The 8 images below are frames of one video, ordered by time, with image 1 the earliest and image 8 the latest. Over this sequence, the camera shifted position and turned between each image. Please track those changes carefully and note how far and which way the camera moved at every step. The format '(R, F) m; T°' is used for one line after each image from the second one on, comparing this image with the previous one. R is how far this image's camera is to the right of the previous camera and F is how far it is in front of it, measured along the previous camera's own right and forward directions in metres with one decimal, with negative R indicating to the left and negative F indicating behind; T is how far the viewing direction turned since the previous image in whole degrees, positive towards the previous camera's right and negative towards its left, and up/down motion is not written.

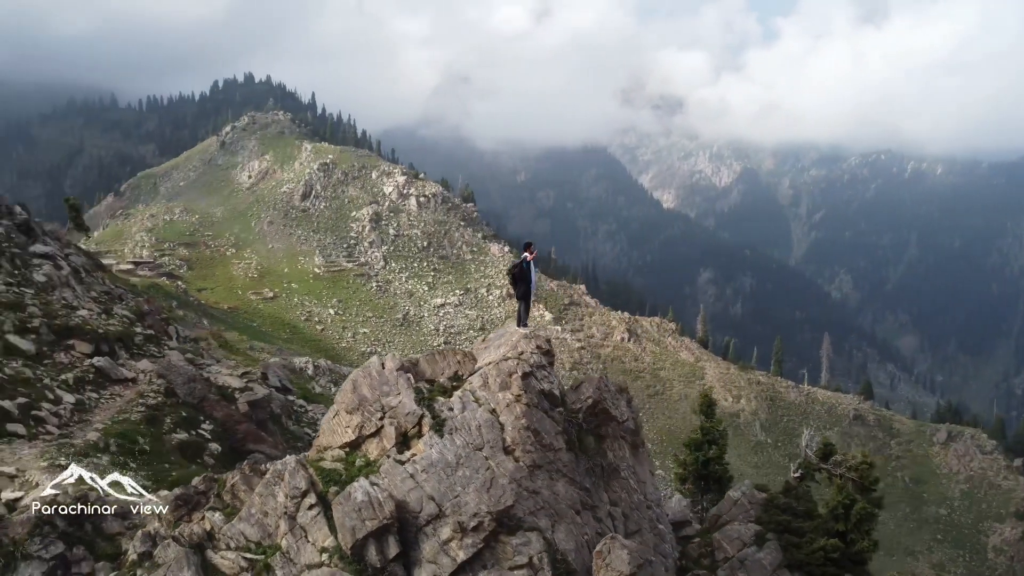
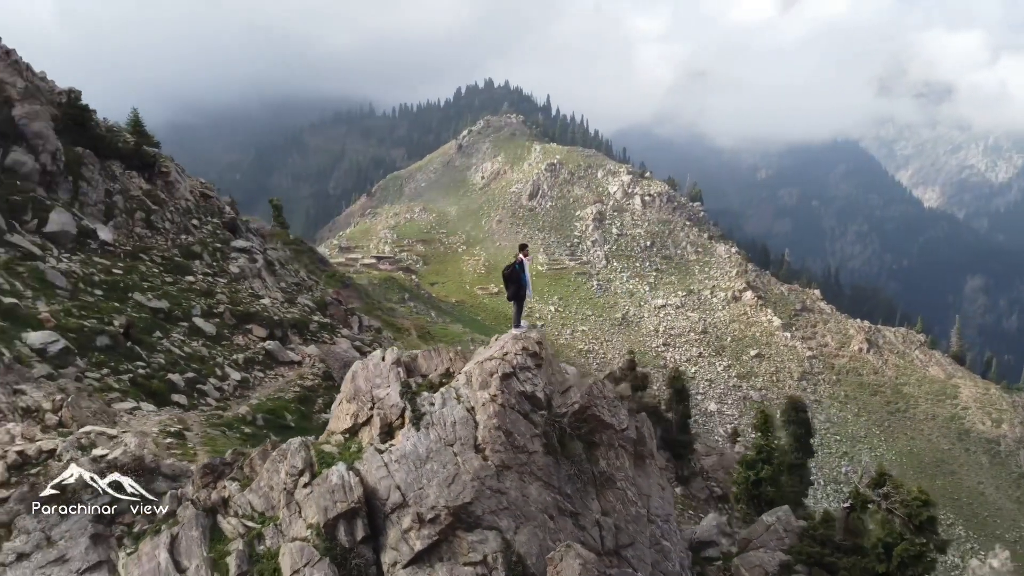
(+2.5, +0.3) m; -16°
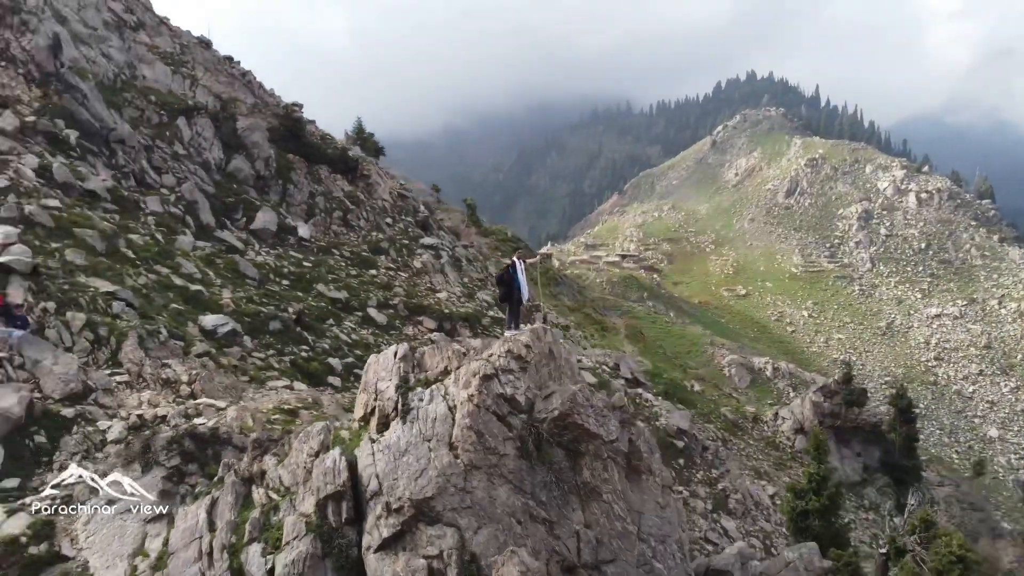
(+2.8, +0.4) m; -18°
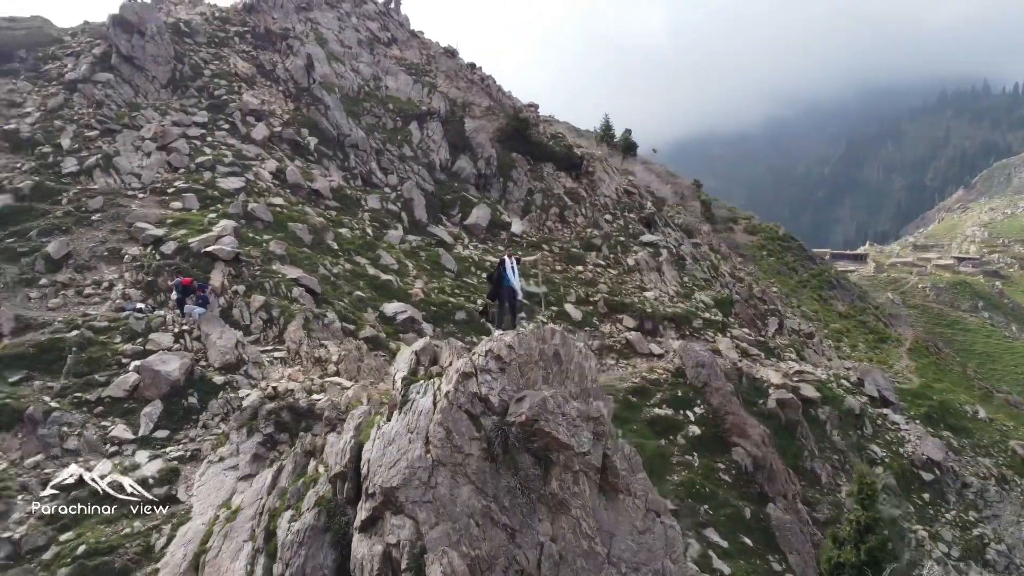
(+3.3, +0.8) m; -22°
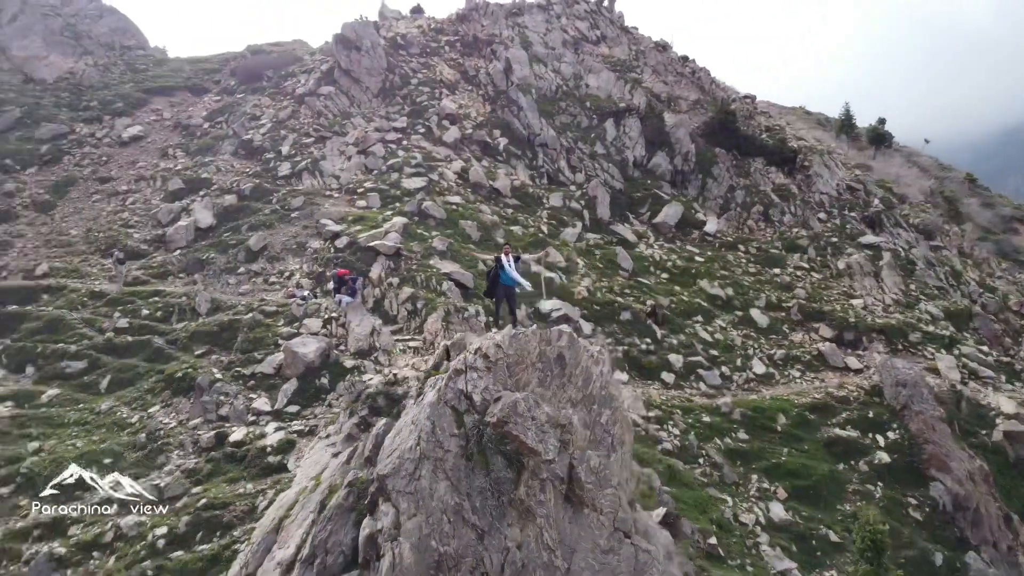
(+2.8, +0.7) m; -20°
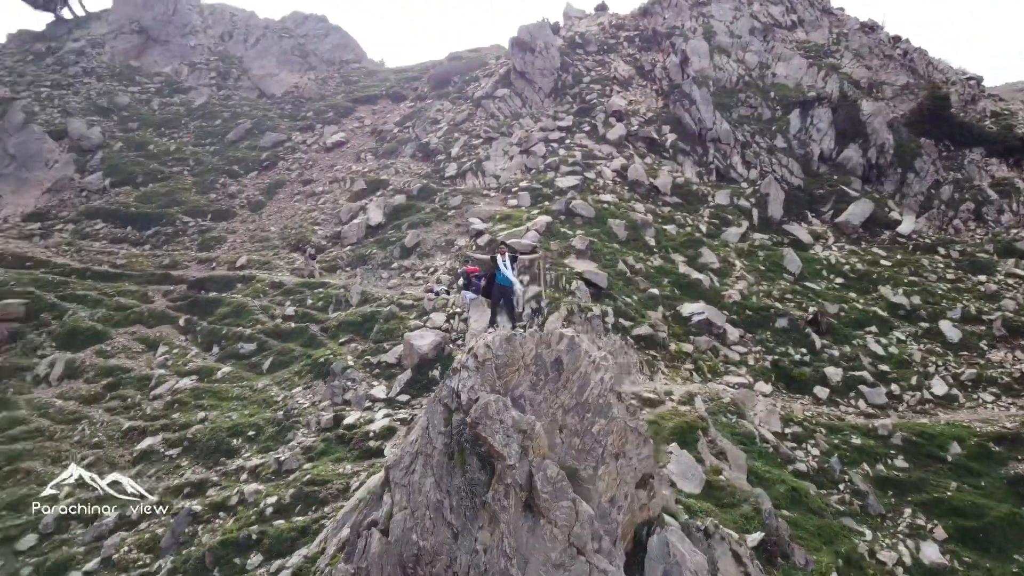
(+2.5, +0.5) m; -17°
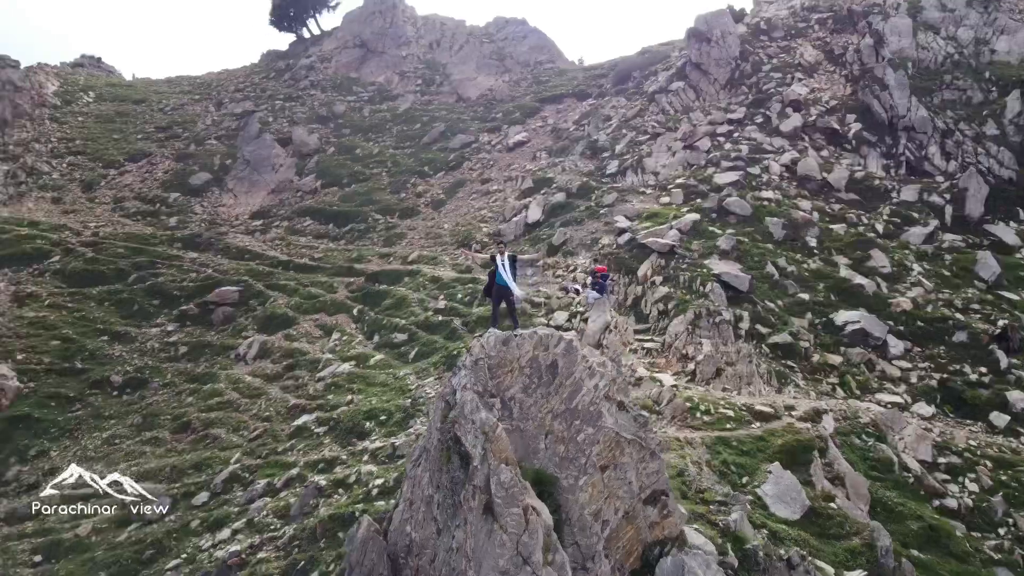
(+2.4, +0.5) m; -17°
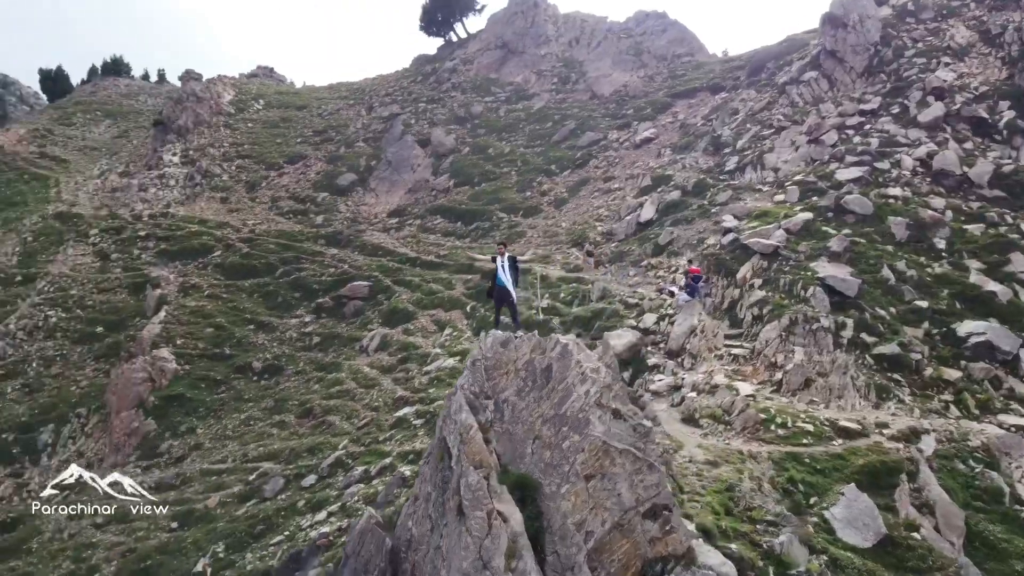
(+1.7, +0.3) m; -12°
